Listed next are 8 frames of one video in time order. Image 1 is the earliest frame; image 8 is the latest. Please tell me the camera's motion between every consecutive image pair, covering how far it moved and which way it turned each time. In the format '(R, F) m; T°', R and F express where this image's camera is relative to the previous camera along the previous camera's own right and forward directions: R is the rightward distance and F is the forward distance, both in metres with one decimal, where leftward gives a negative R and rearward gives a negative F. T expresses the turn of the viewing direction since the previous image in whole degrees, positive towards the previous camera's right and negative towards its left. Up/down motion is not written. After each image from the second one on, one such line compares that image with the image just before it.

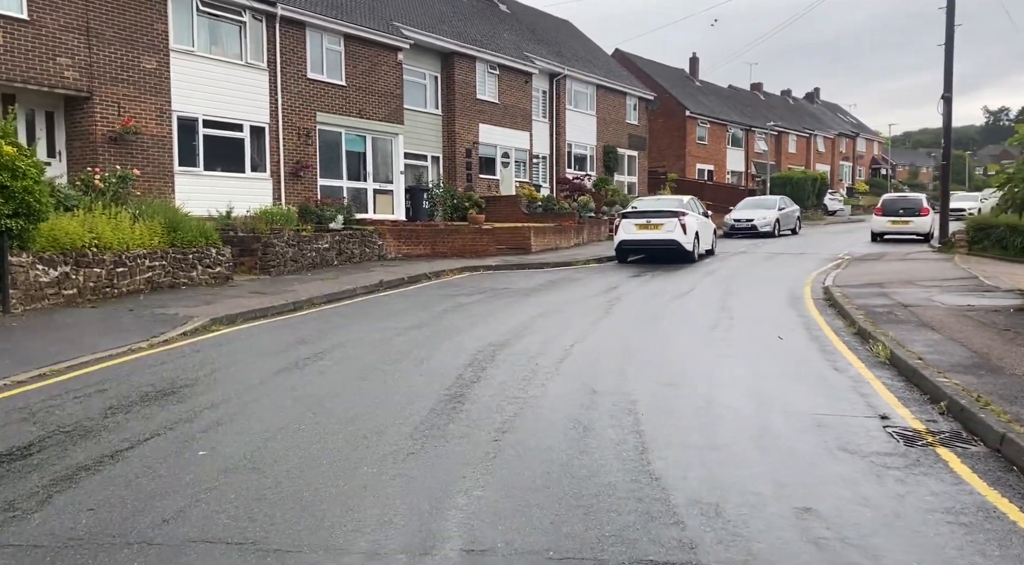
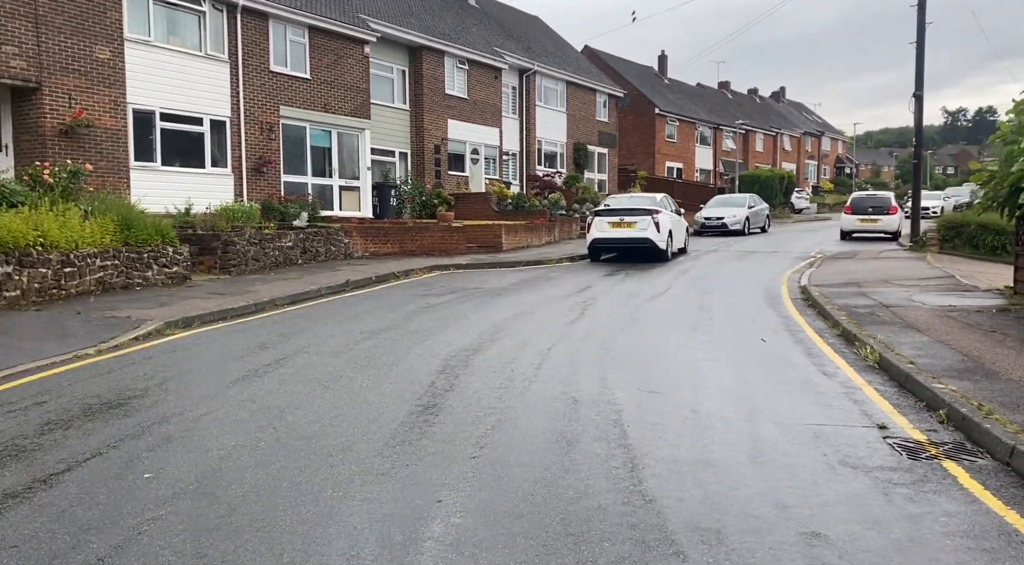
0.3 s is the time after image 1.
(-0.1, +0.4) m; +2°
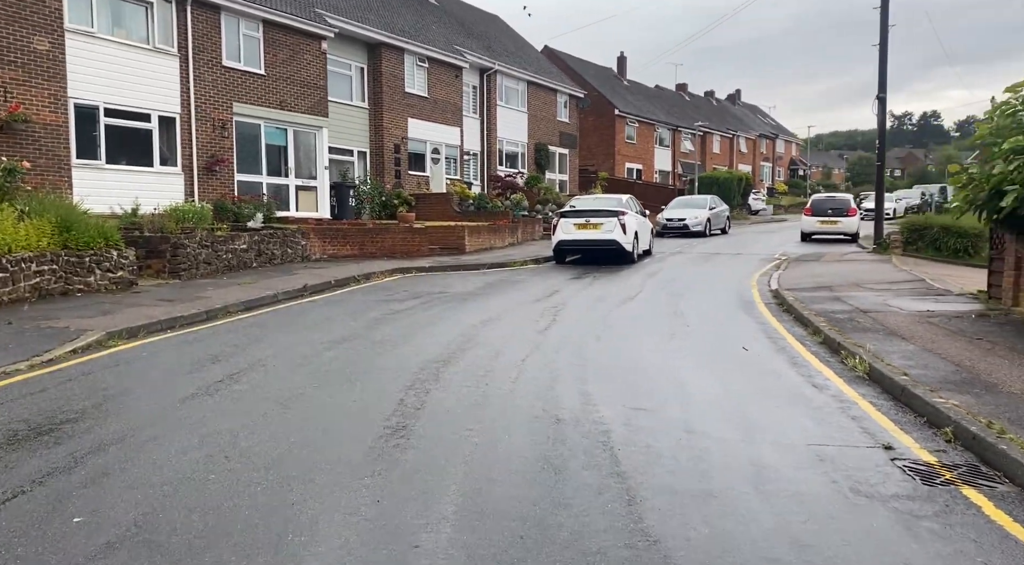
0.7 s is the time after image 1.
(-0.1, +0.5) m; +3°
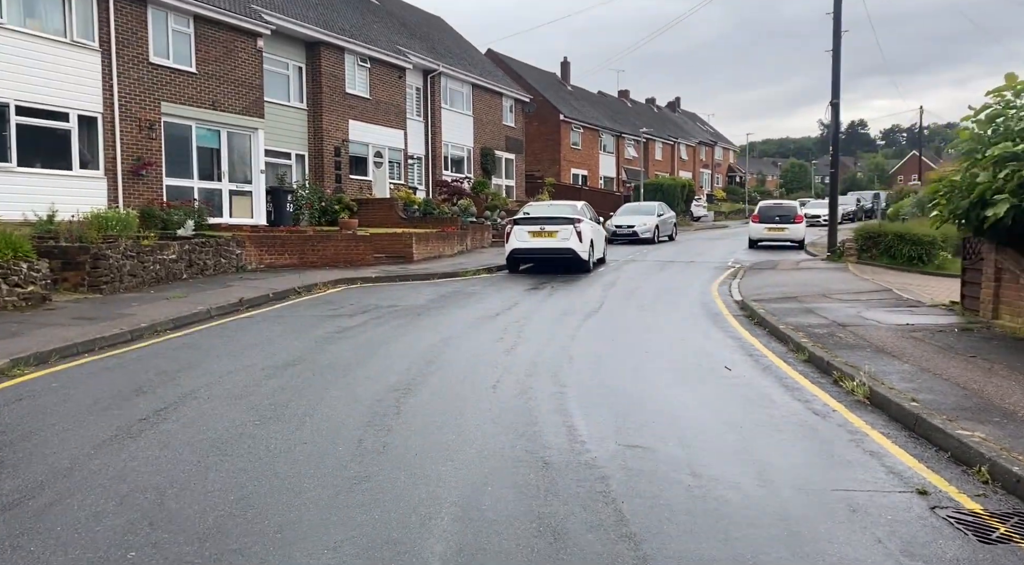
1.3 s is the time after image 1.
(-0.2, +0.8) m; +4°
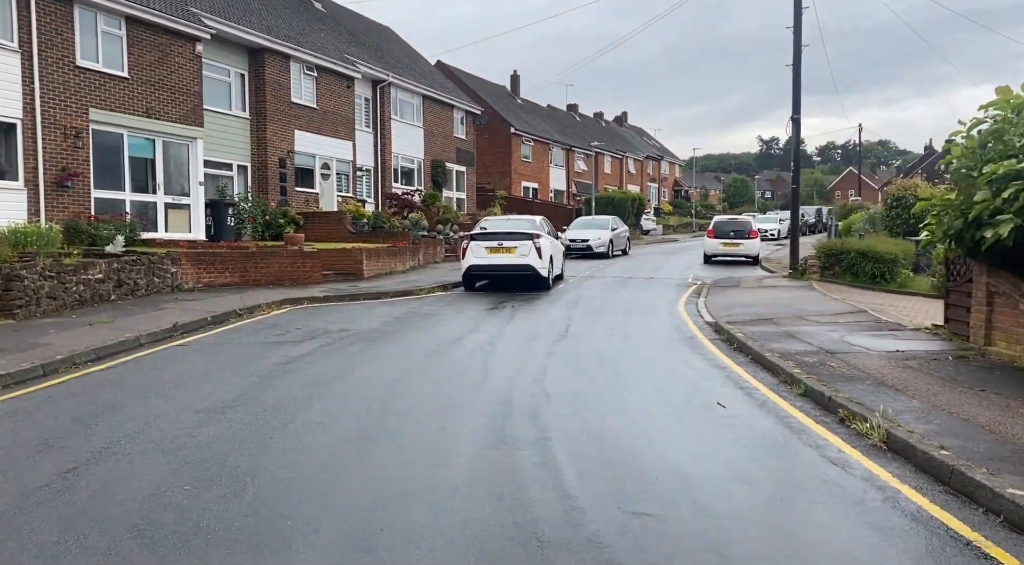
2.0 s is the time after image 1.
(-0.2, +0.9) m; +4°
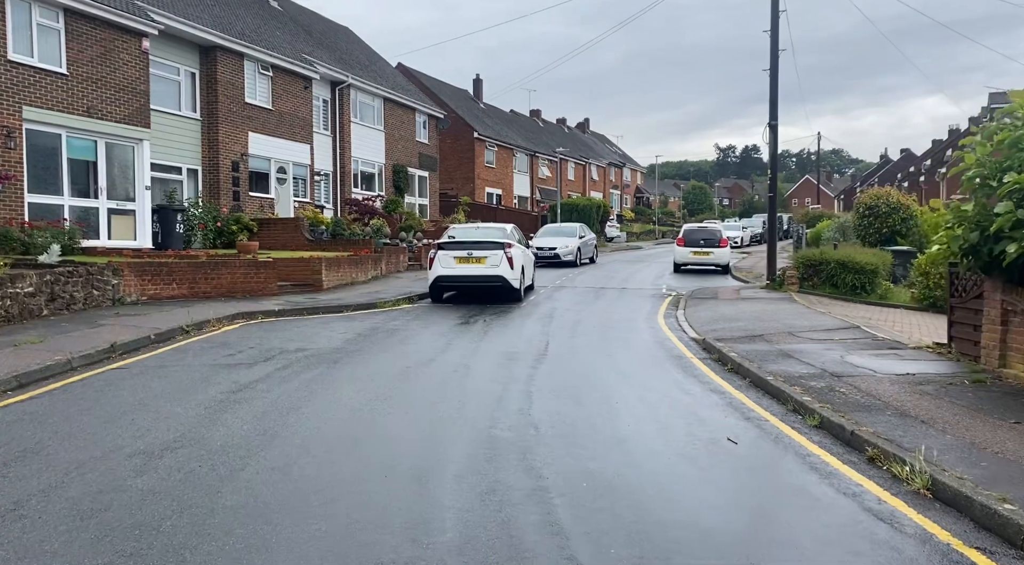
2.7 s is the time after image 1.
(-0.2, +0.9) m; +3°
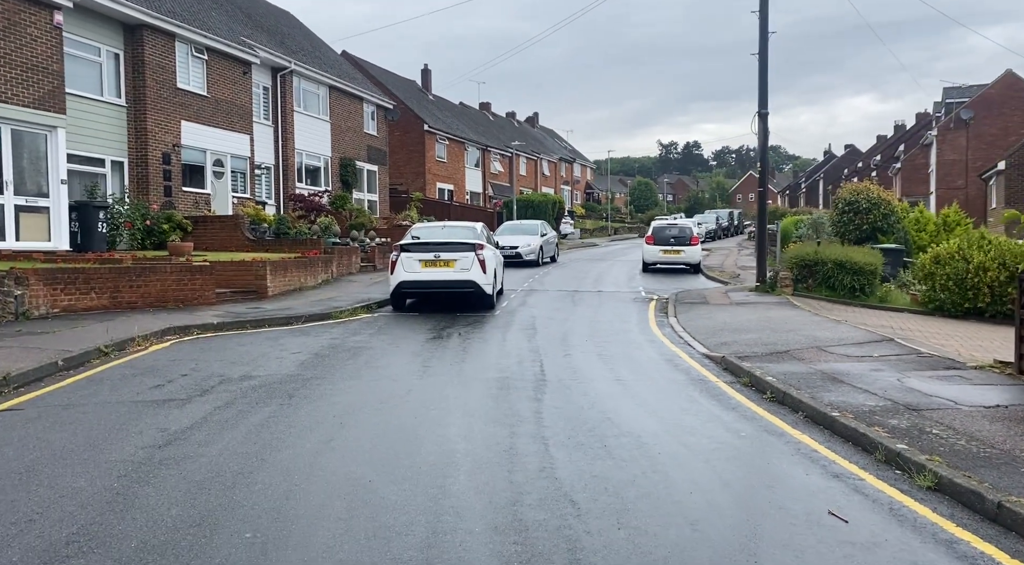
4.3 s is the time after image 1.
(-0.5, +1.8) m; +4°
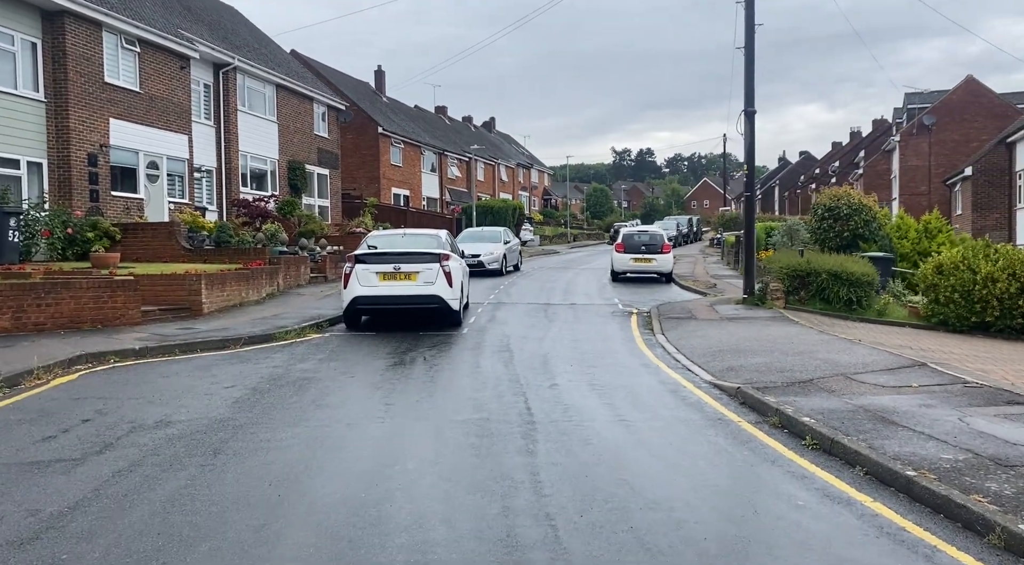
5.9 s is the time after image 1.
(-0.2, +1.6) m; +3°
